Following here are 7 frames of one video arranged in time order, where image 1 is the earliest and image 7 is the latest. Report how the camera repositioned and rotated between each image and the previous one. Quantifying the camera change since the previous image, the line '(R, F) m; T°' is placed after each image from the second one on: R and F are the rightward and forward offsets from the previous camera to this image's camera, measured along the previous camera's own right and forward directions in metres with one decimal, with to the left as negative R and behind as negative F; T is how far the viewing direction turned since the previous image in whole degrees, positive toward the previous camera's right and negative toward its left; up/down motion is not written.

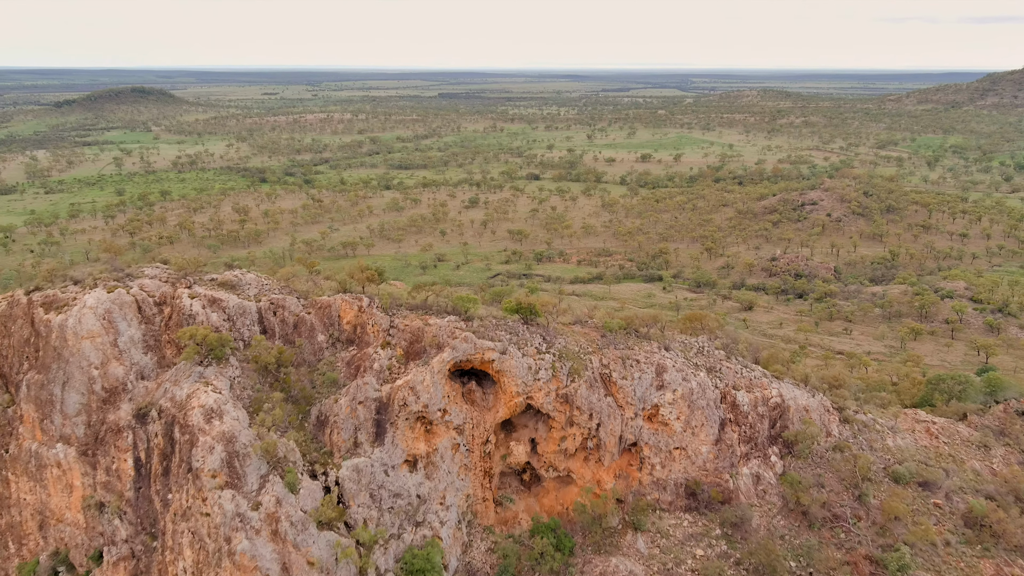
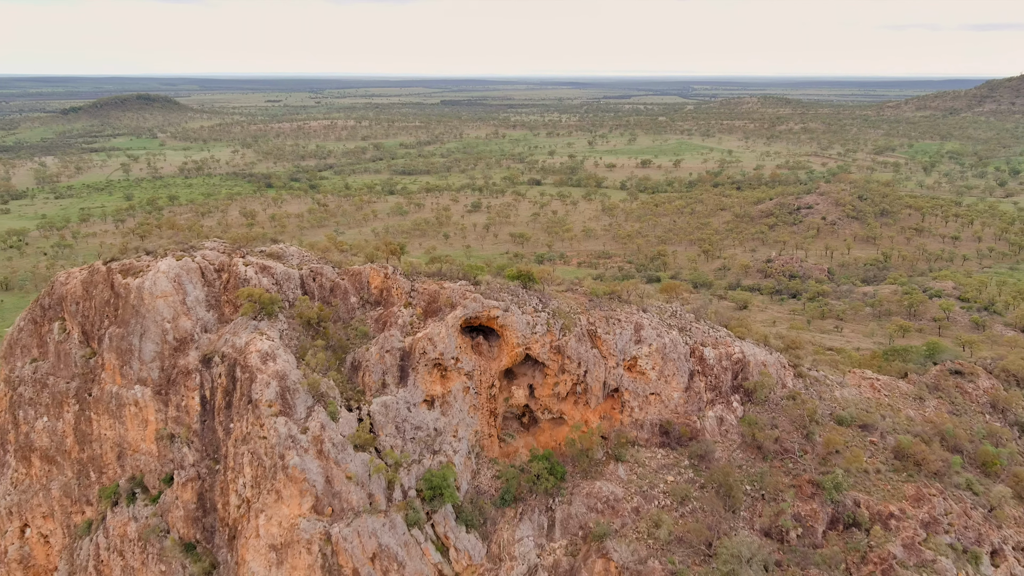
(0.0, -2.3) m; 0°
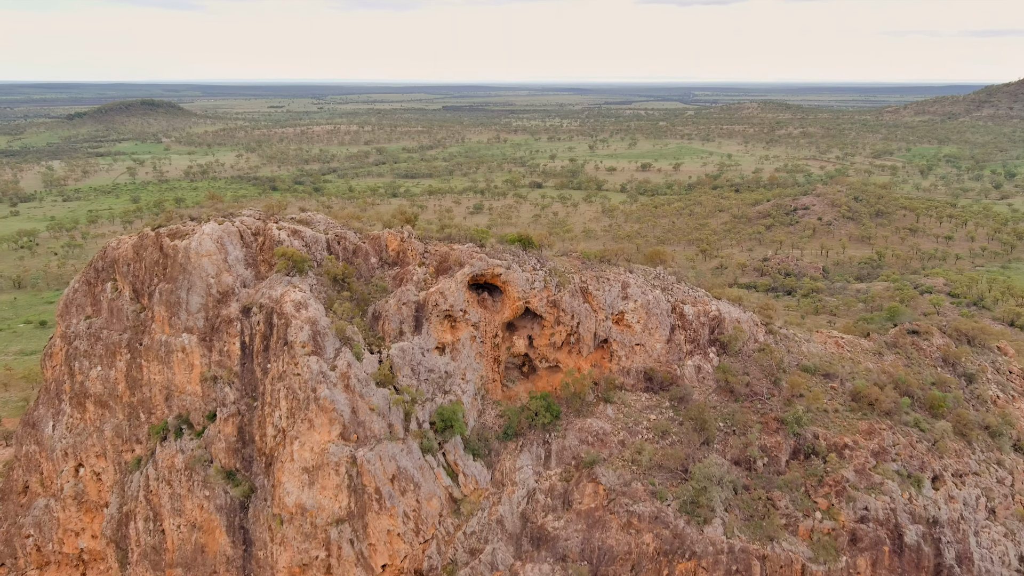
(0.0, -1.9) m; 0°
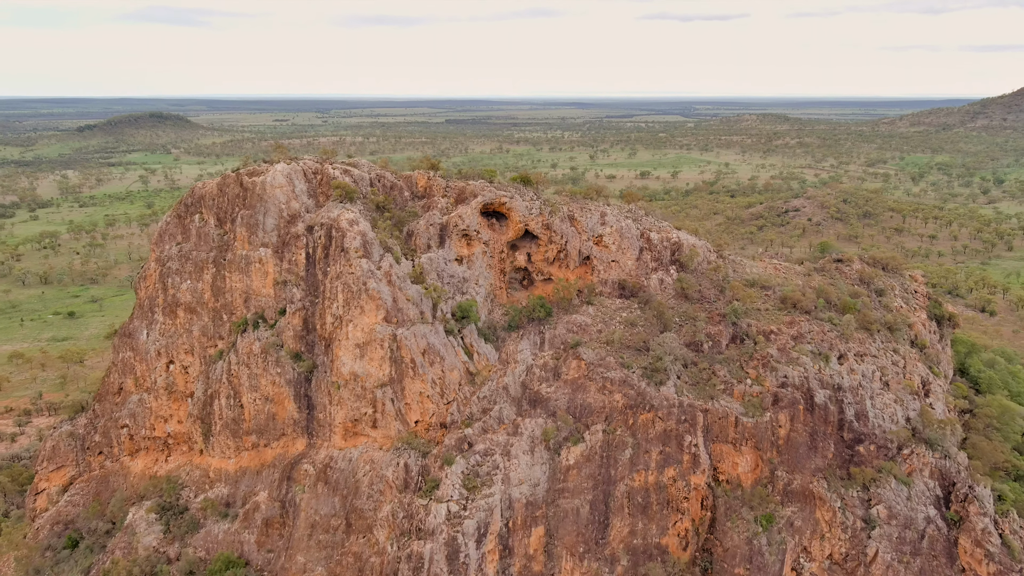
(0.0, -4.6) m; 0°
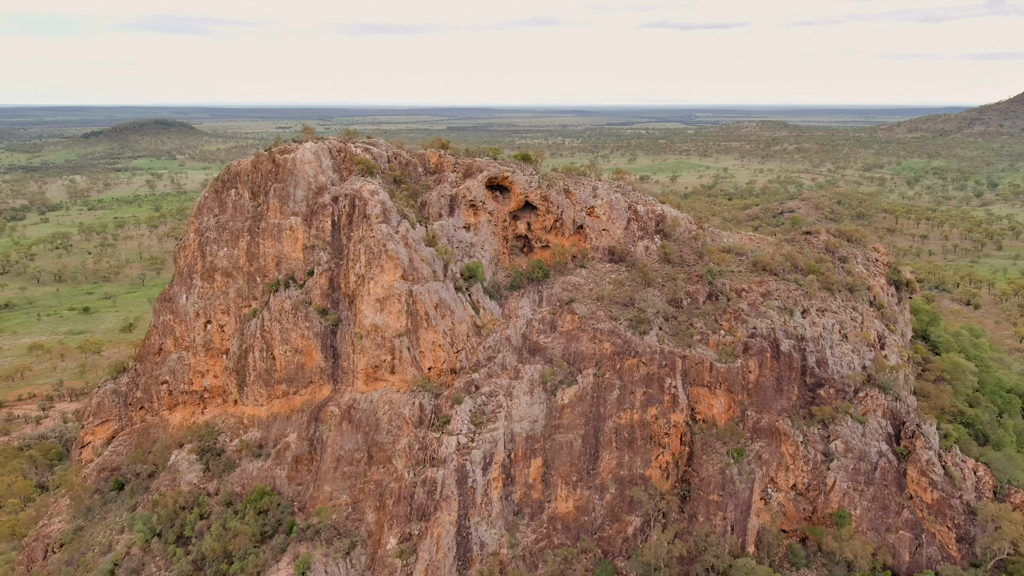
(0.0, -2.6) m; 0°
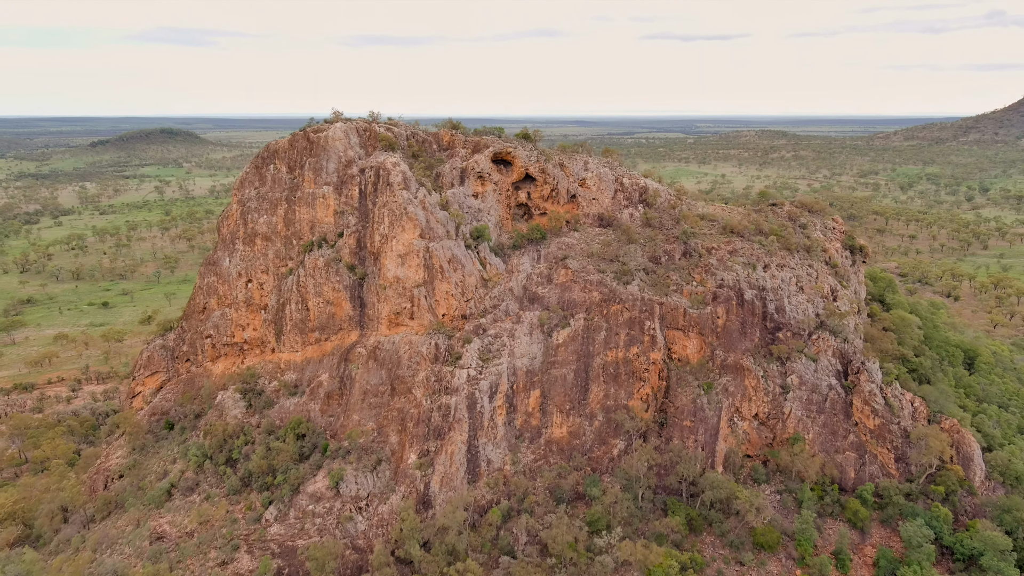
(0.0, -3.7) m; 0°
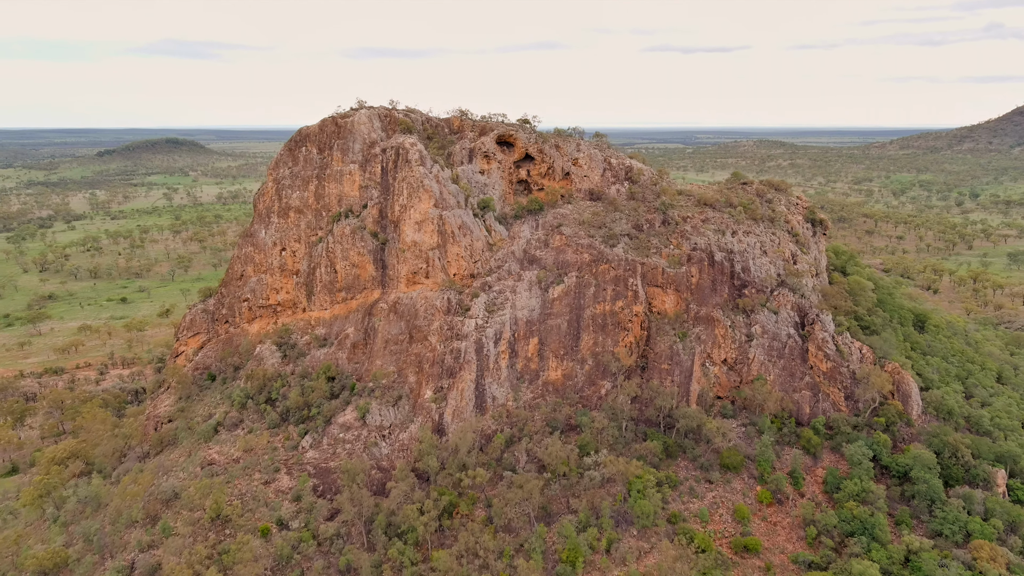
(0.0, -4.0) m; 0°
